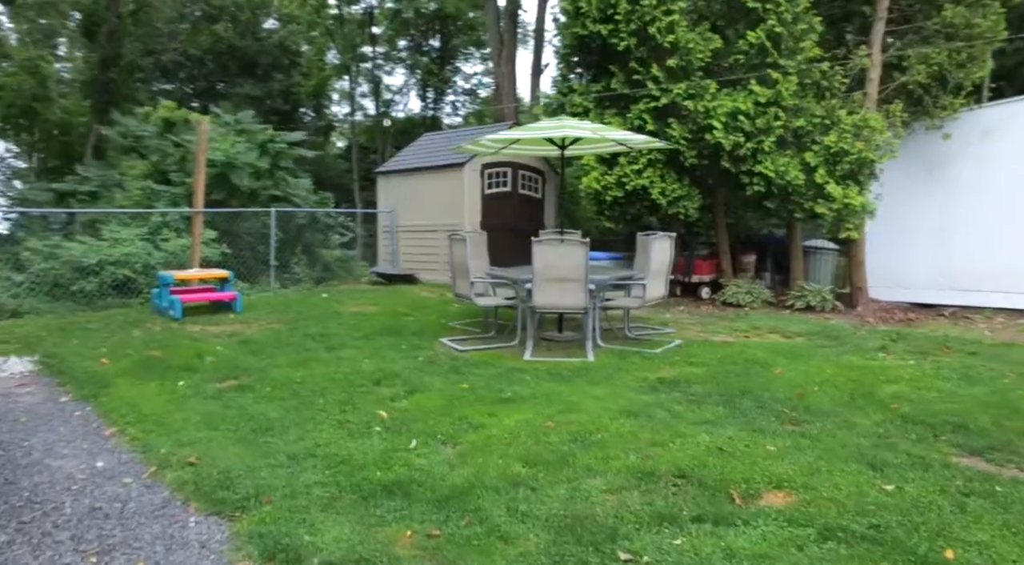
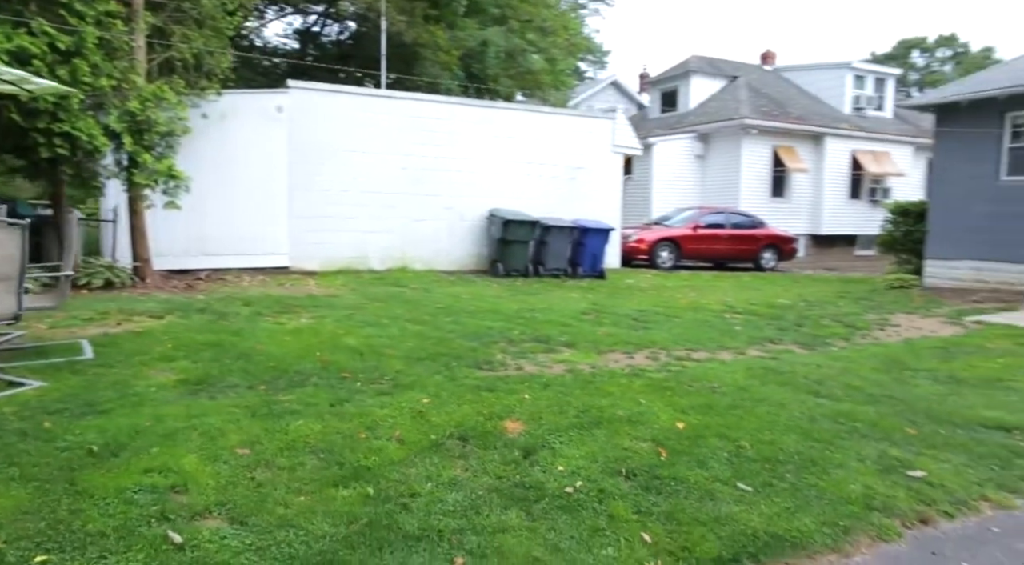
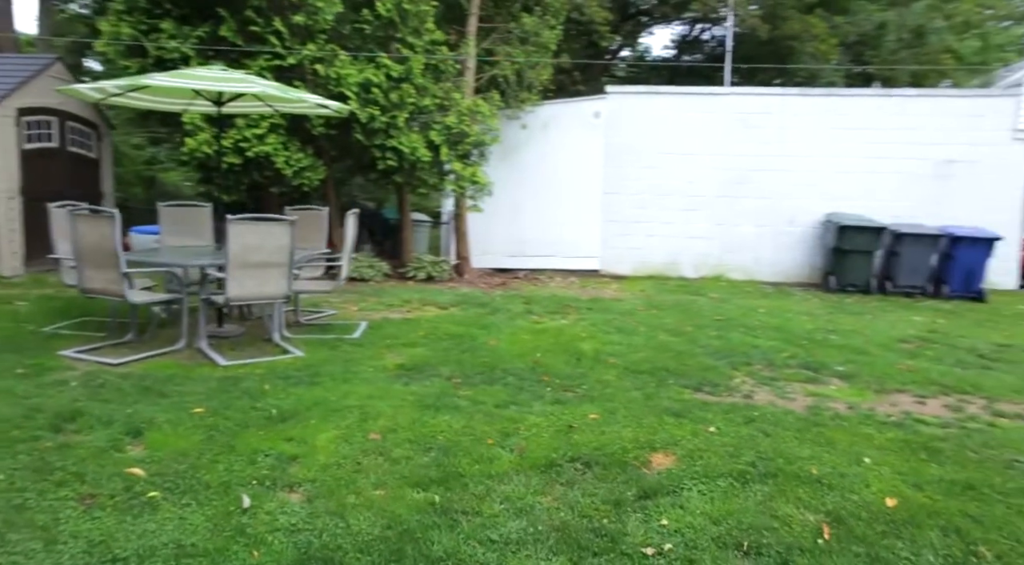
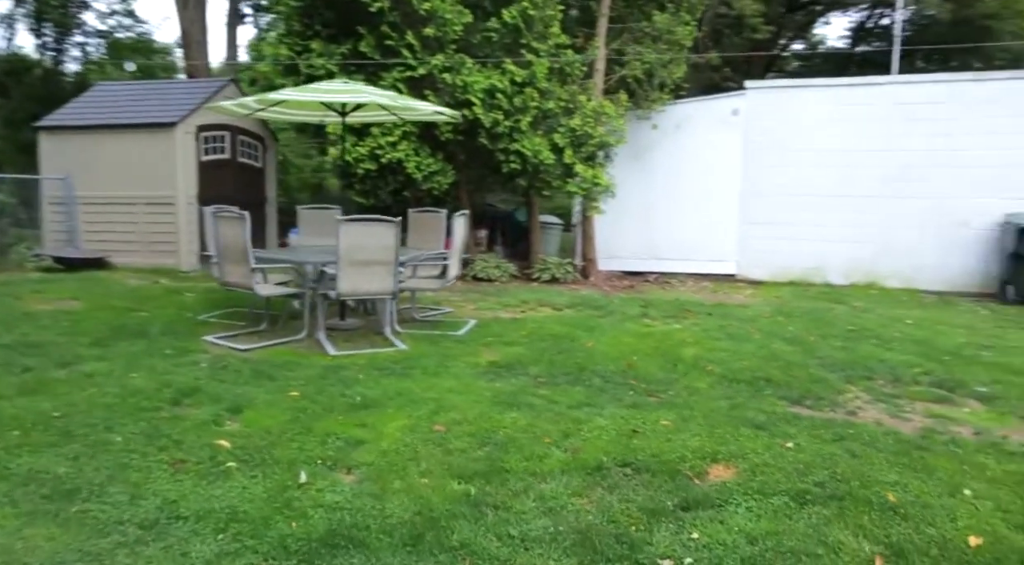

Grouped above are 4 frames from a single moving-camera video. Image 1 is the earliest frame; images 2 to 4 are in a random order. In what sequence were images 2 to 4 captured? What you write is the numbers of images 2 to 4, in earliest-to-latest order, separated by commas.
4, 3, 2
